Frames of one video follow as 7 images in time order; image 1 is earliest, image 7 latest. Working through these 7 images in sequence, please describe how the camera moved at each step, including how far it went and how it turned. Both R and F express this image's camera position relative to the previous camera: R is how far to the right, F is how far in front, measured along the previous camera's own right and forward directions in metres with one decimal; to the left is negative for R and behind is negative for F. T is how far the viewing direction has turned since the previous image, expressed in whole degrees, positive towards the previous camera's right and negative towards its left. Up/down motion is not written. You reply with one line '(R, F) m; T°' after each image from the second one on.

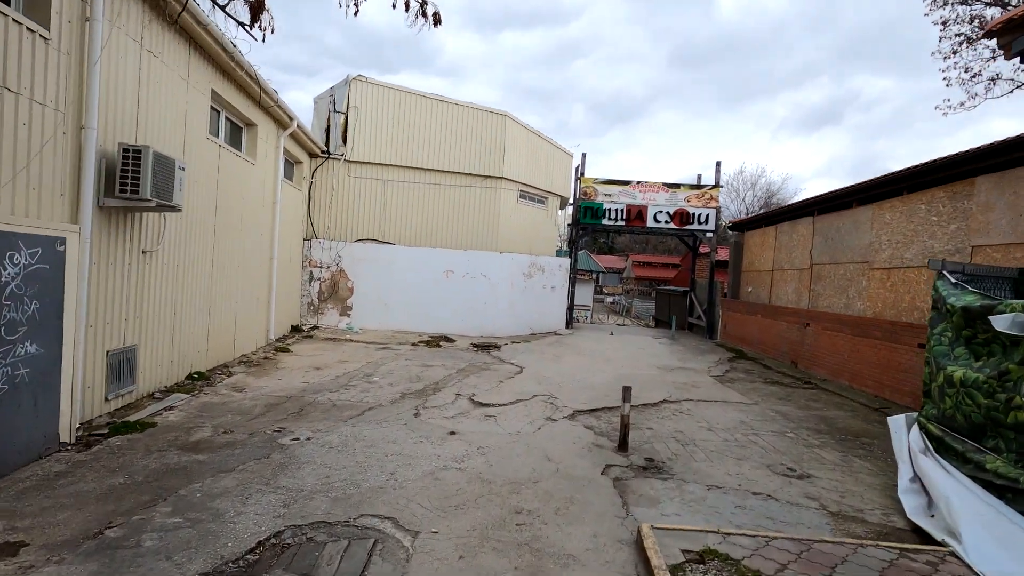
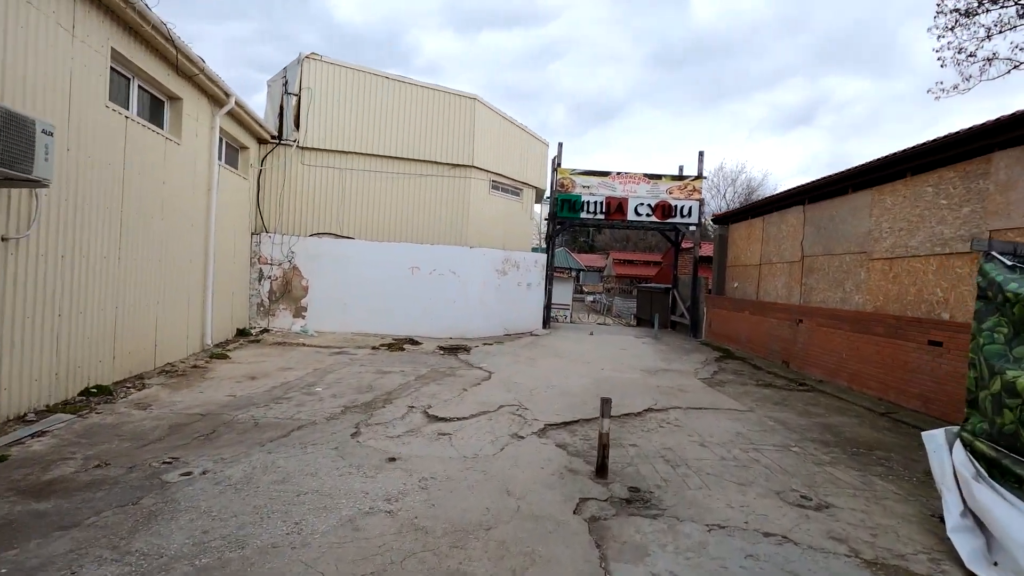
(+0.3, +1.1) m; +2°
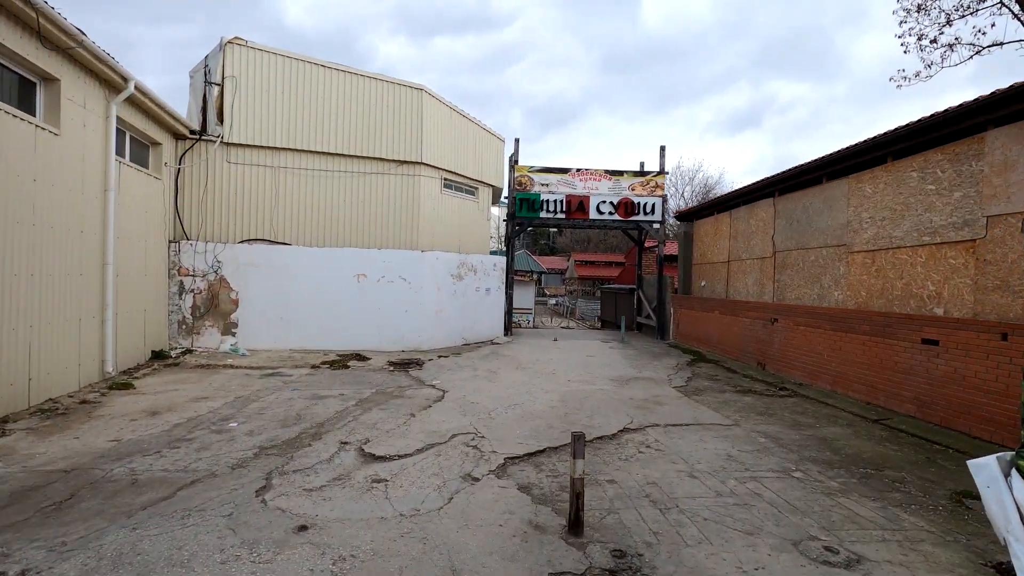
(+0.1, +1.0) m; +4°
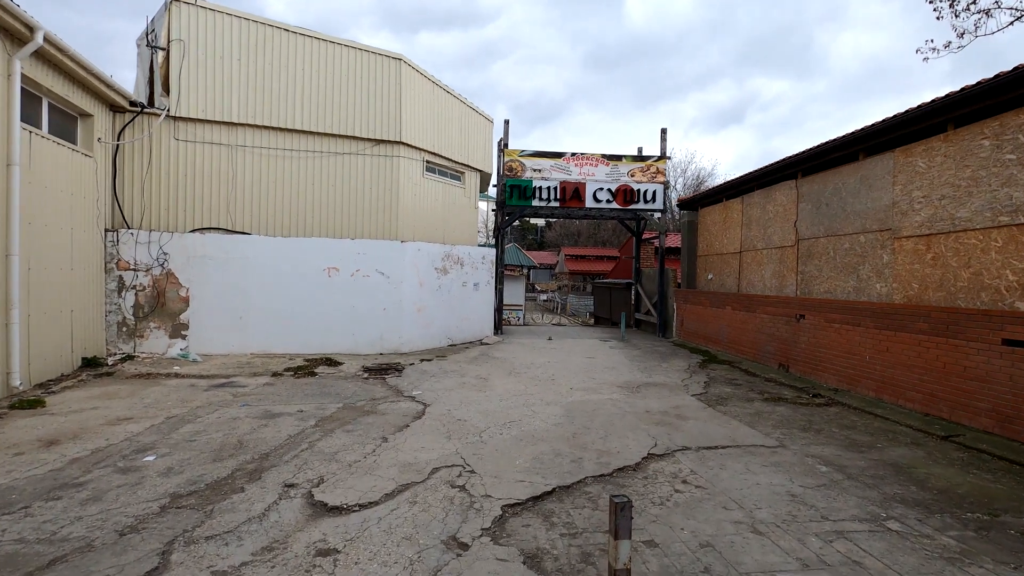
(-0.1, +1.3) m; +1°
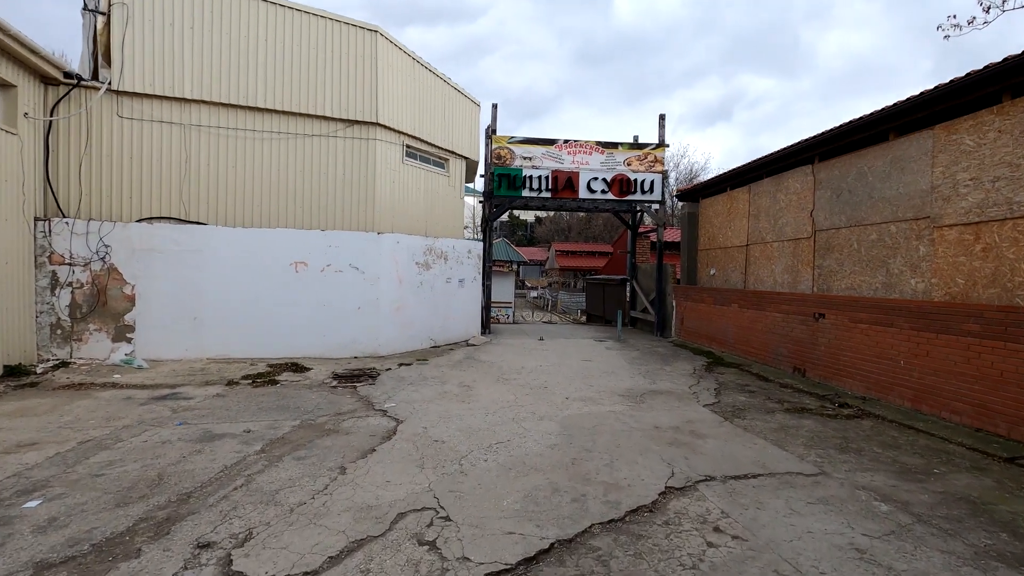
(0.0, +1.0) m; +1°
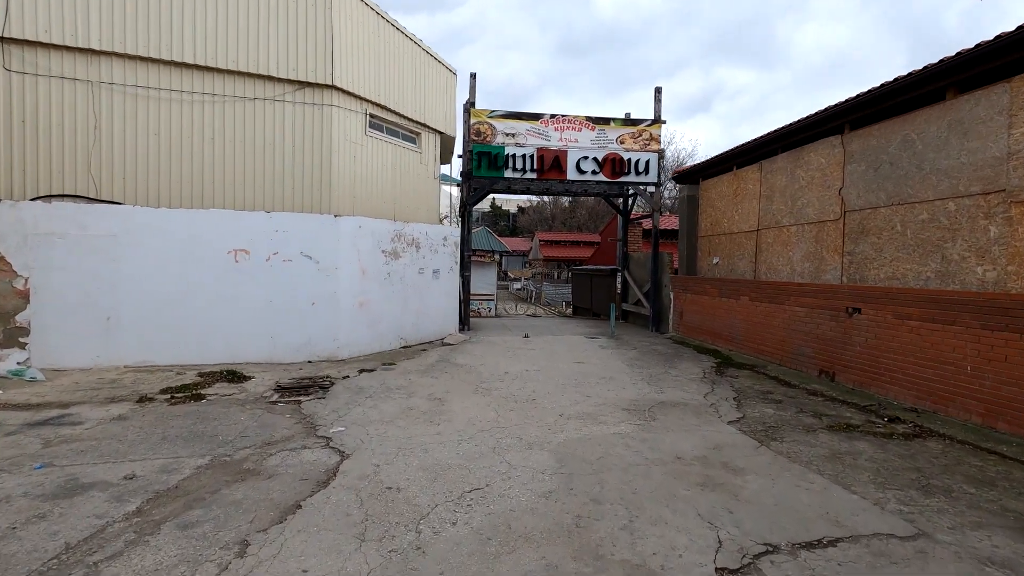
(0.0, +1.4) m; +2°
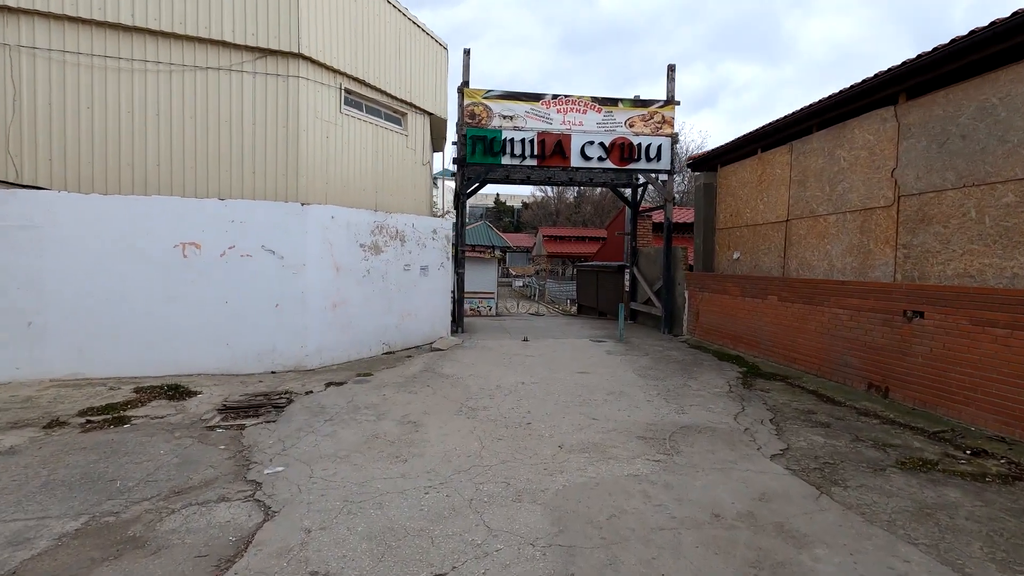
(+0.2, +1.2) m; -1°
